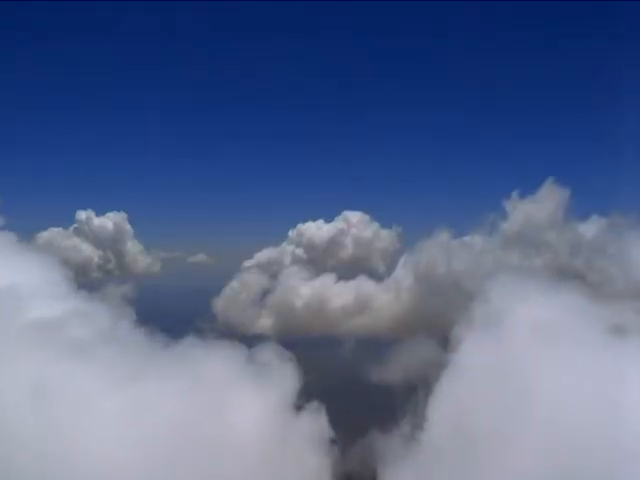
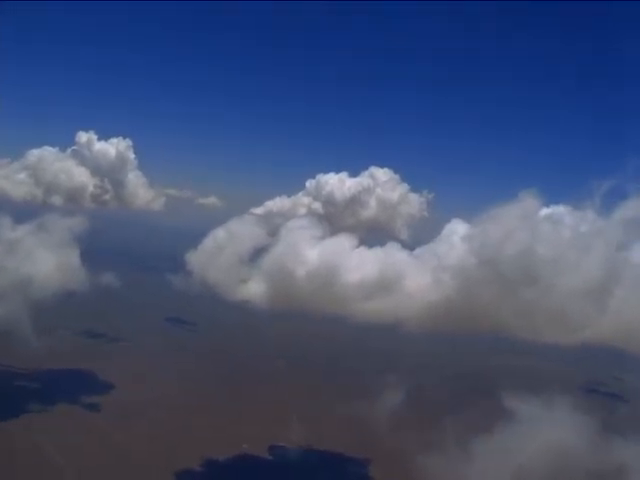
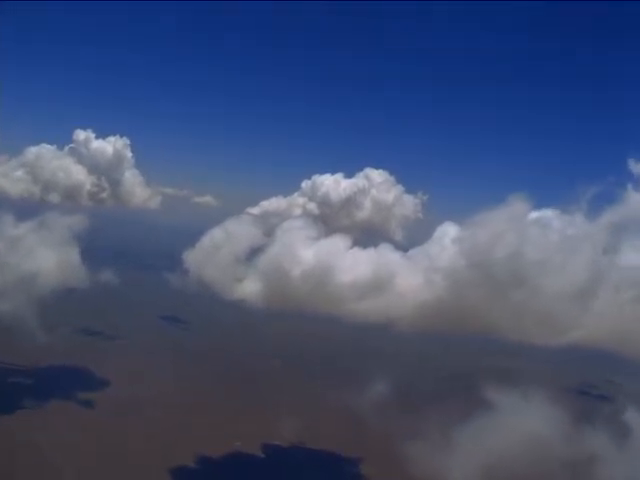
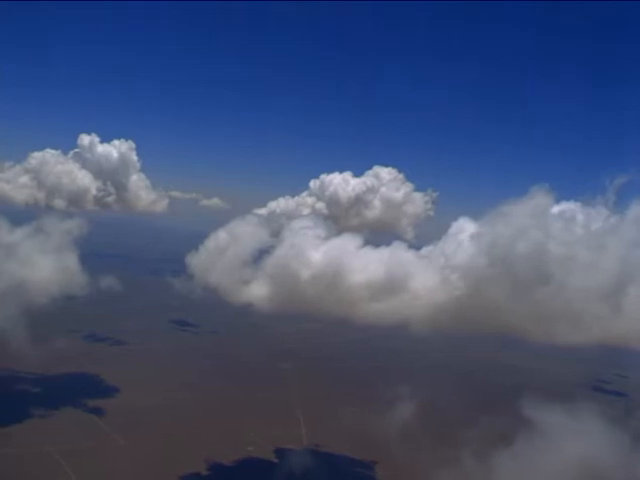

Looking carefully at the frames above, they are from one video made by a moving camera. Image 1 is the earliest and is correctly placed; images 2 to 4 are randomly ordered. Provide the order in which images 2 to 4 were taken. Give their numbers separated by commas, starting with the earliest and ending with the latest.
3, 2, 4
